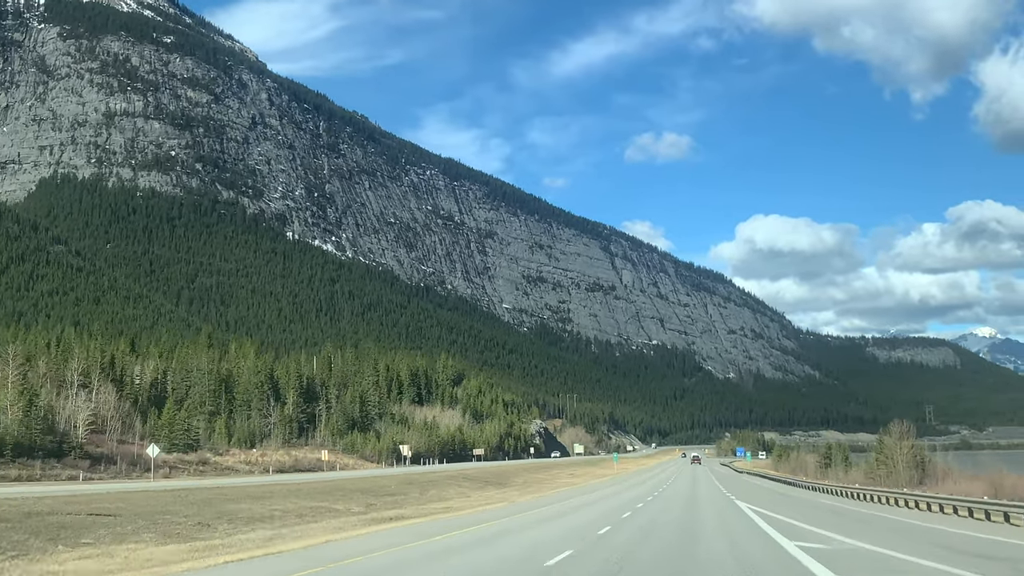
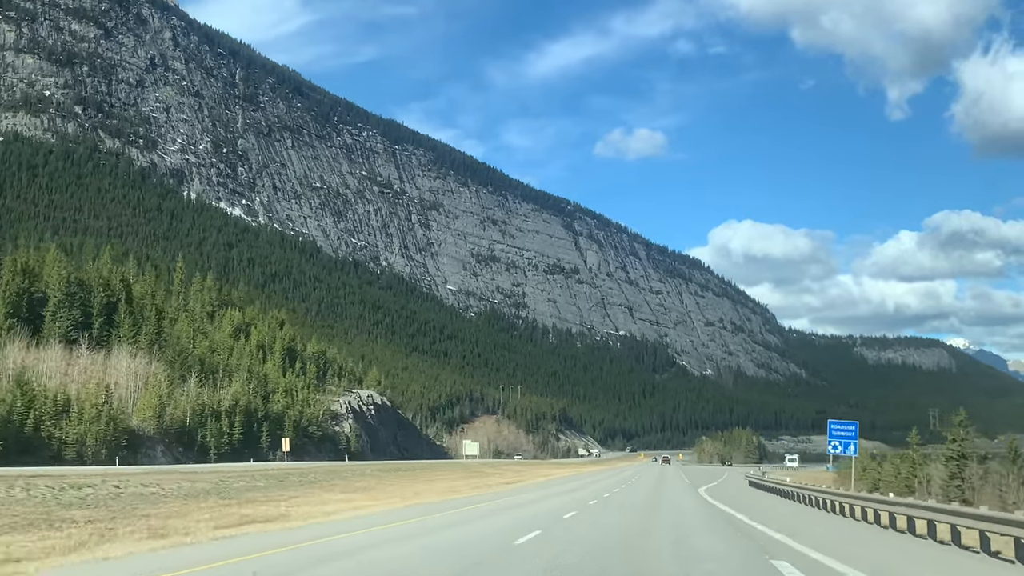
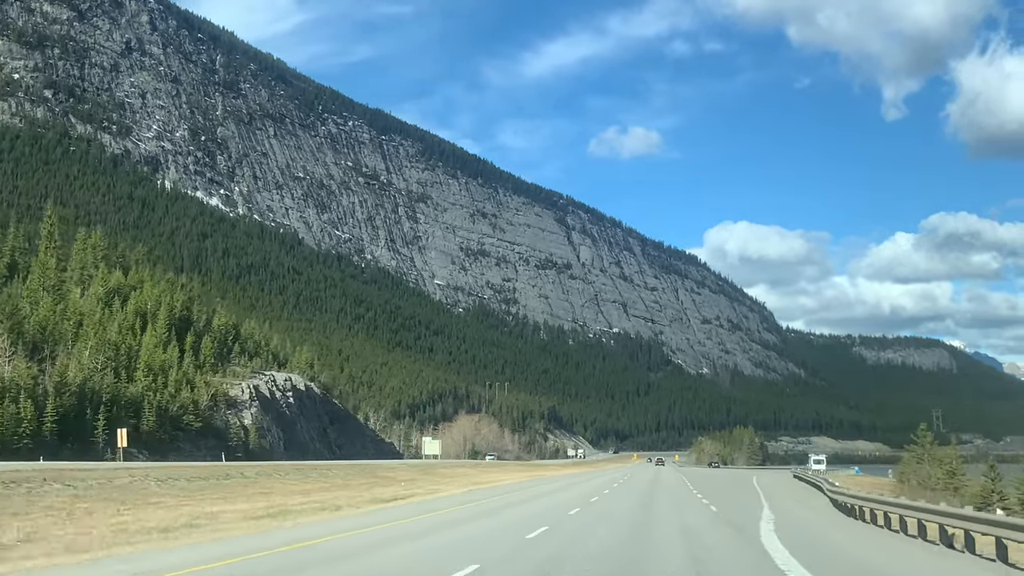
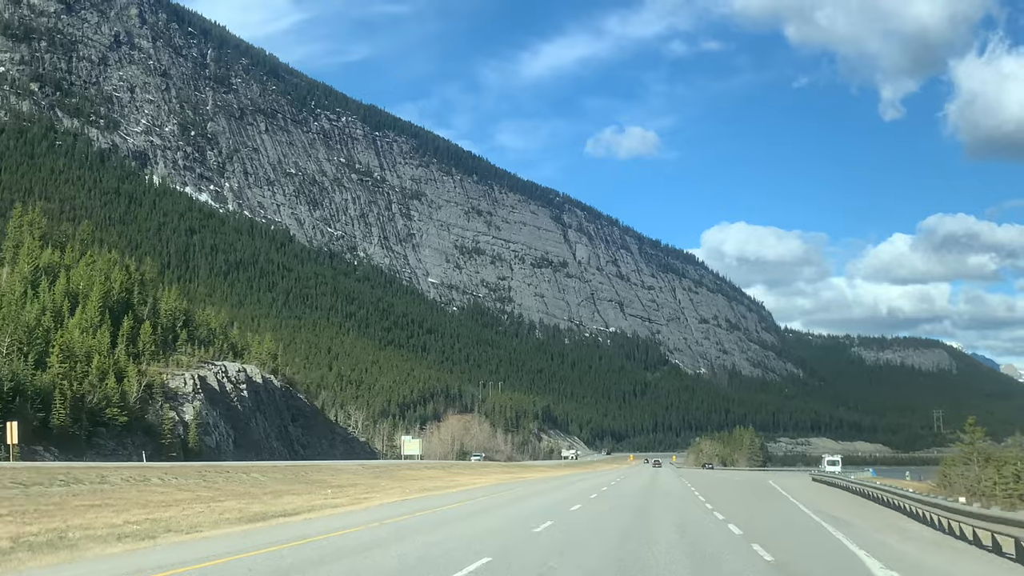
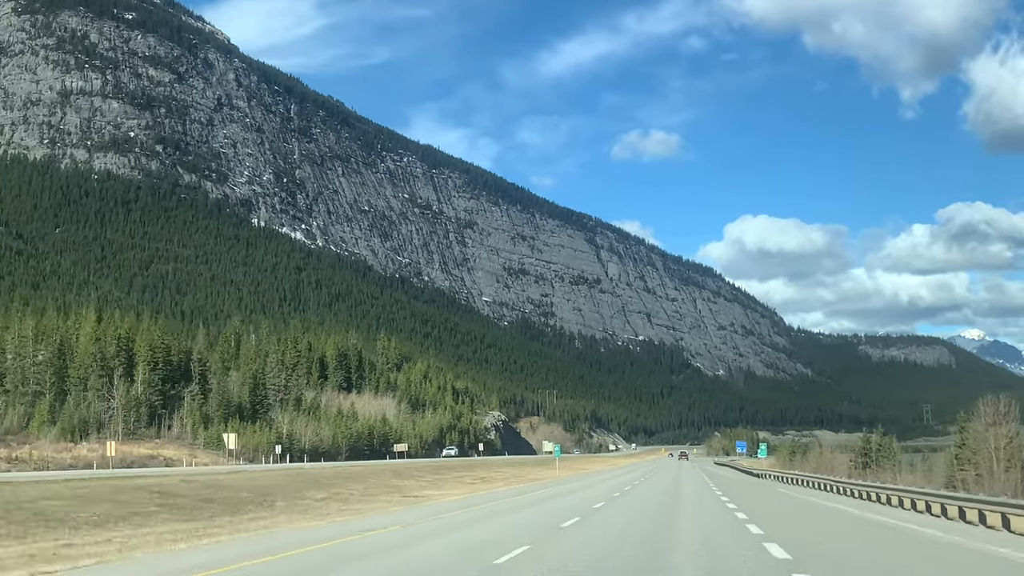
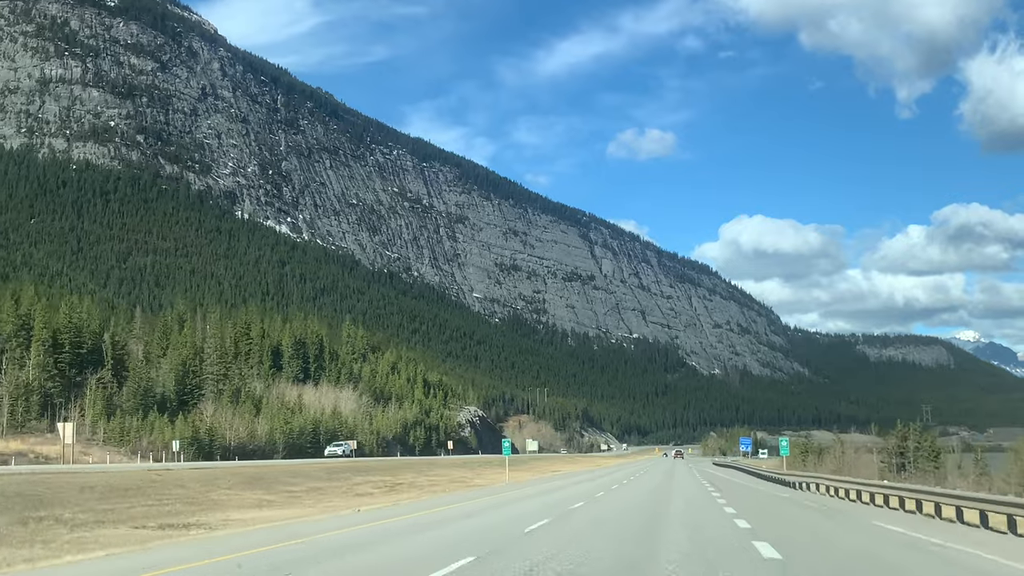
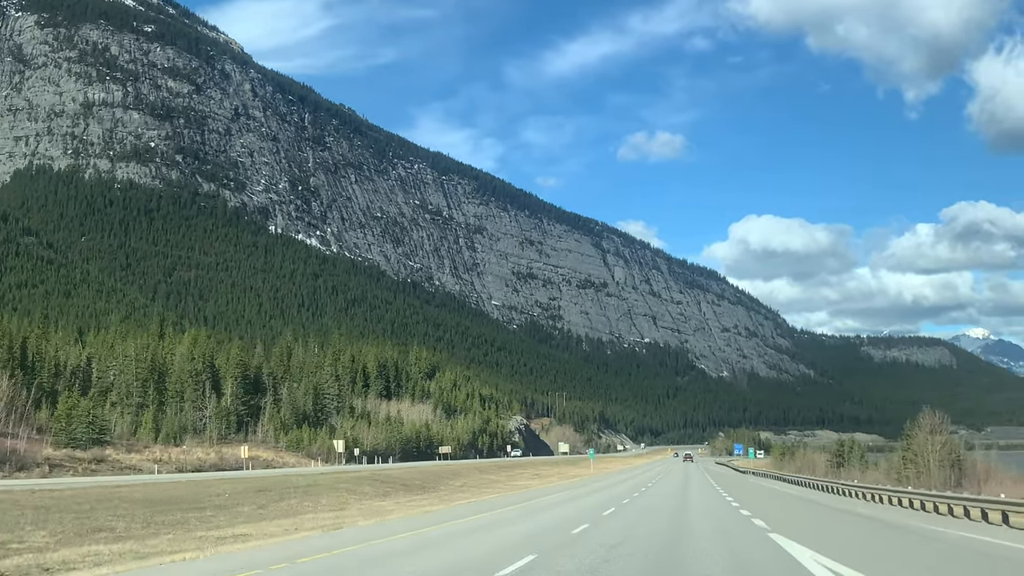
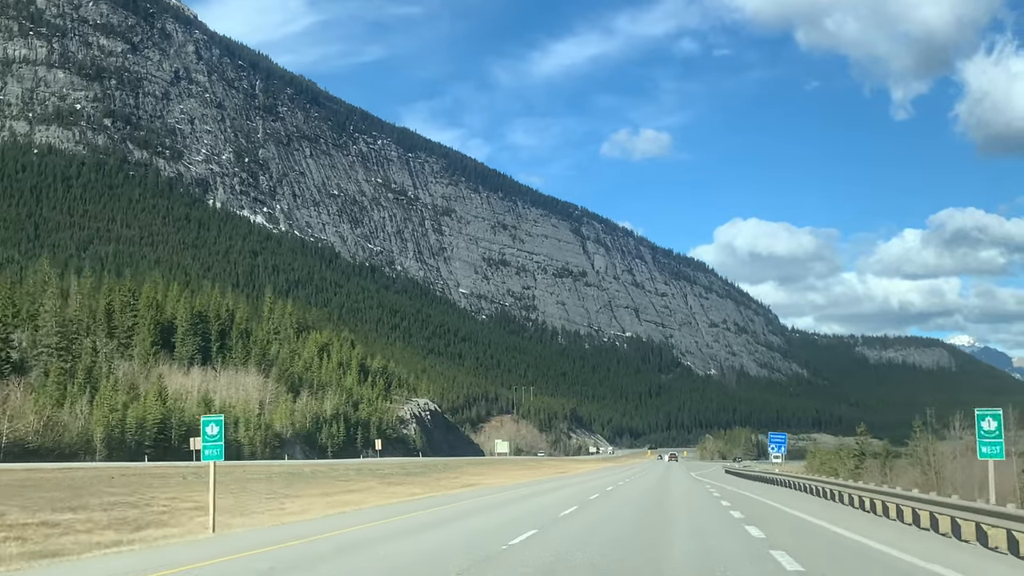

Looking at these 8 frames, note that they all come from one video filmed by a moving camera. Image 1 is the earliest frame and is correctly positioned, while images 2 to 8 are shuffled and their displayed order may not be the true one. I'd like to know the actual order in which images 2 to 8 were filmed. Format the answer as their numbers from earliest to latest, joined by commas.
7, 5, 6, 8, 2, 3, 4
